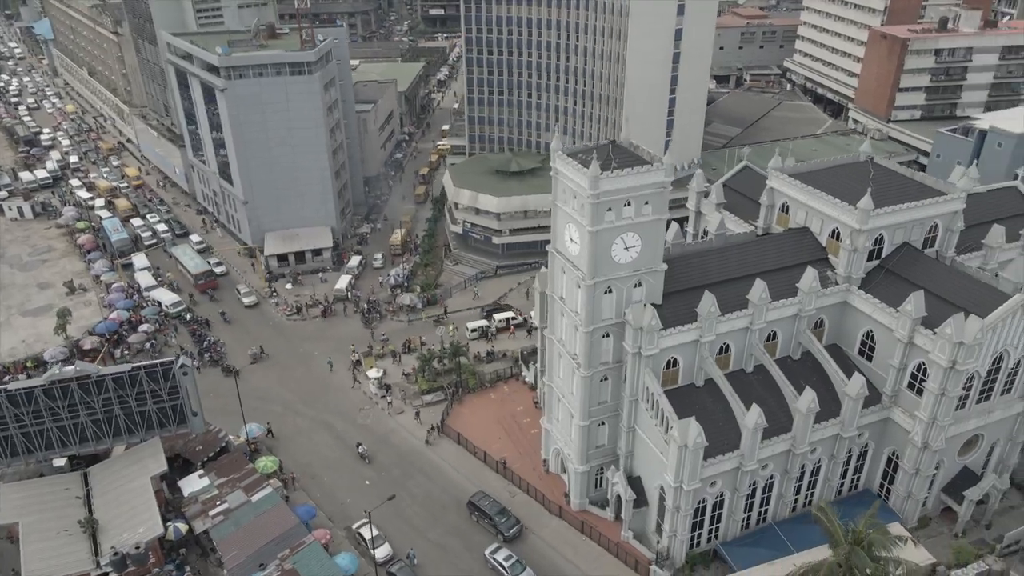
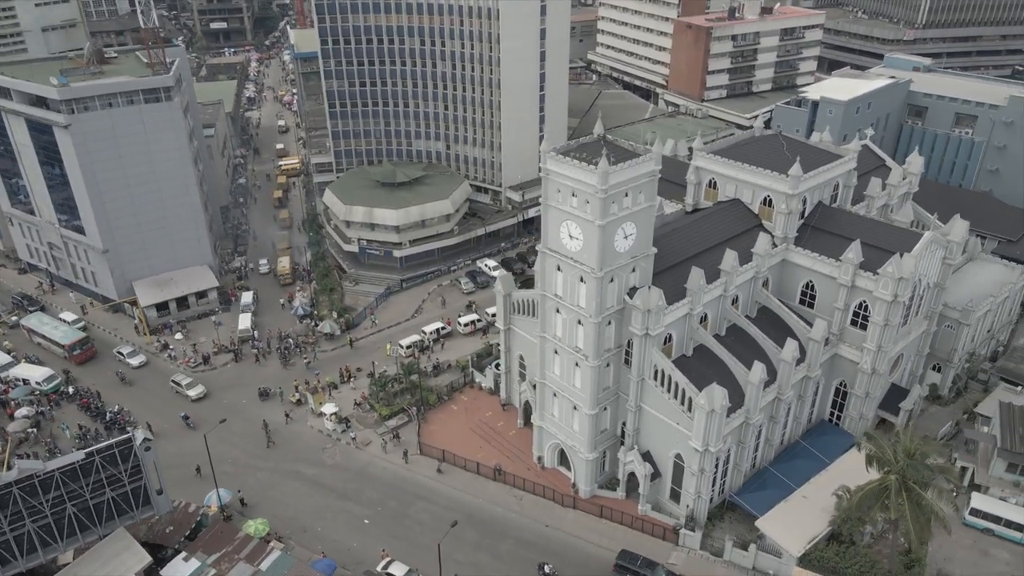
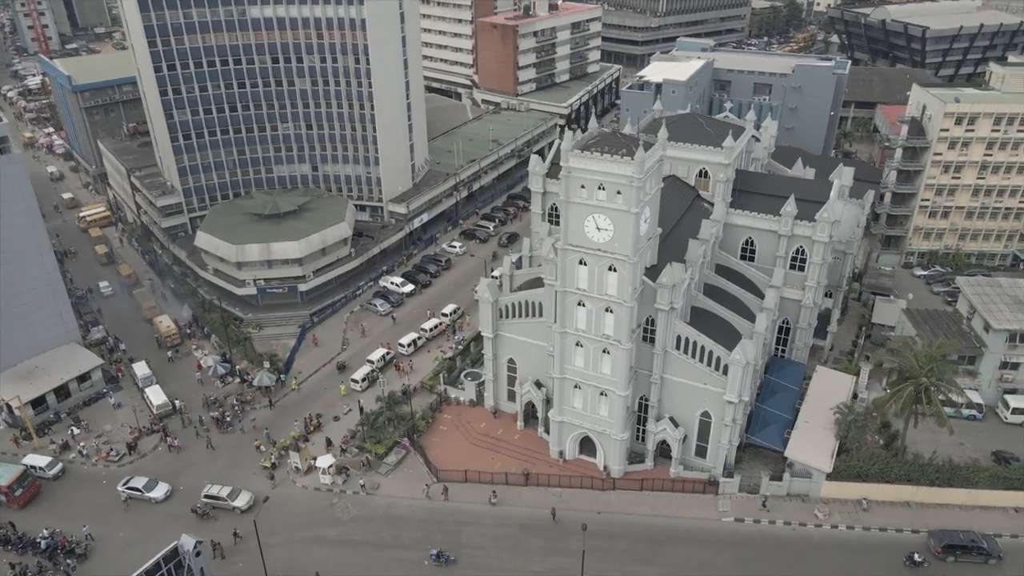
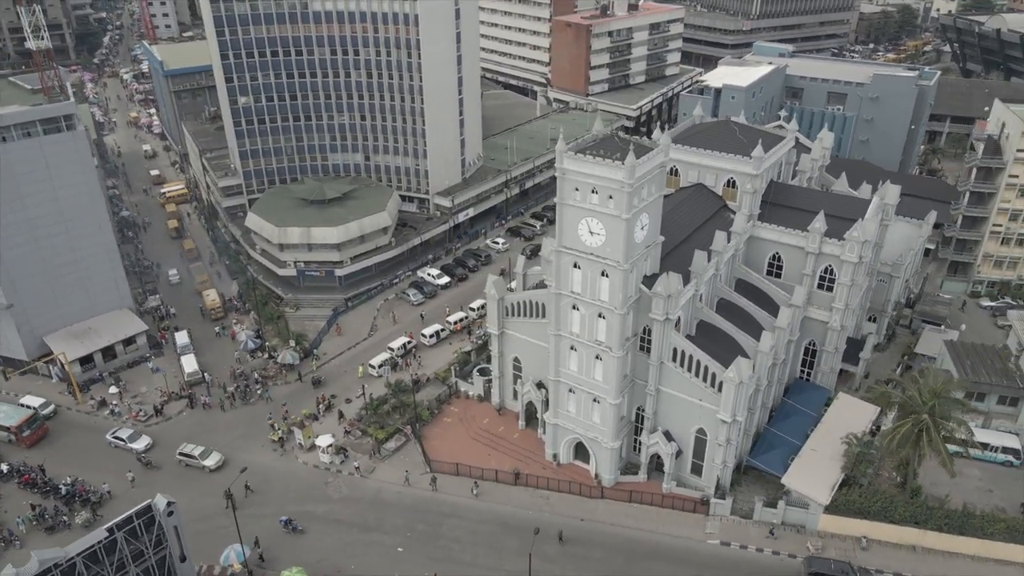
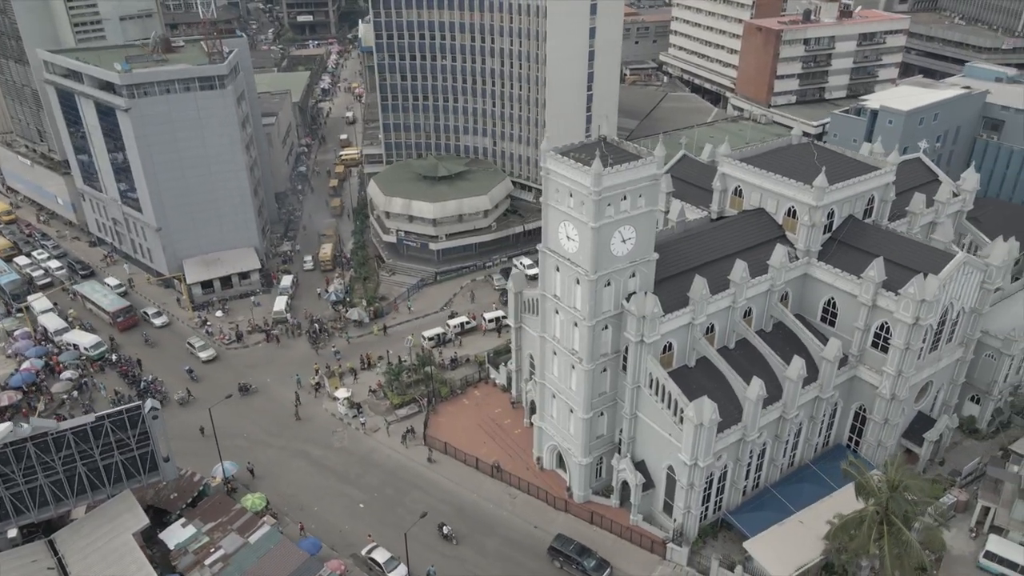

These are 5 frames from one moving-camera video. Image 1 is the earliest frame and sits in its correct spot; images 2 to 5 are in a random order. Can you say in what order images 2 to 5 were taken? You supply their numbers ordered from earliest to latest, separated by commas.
5, 2, 4, 3
